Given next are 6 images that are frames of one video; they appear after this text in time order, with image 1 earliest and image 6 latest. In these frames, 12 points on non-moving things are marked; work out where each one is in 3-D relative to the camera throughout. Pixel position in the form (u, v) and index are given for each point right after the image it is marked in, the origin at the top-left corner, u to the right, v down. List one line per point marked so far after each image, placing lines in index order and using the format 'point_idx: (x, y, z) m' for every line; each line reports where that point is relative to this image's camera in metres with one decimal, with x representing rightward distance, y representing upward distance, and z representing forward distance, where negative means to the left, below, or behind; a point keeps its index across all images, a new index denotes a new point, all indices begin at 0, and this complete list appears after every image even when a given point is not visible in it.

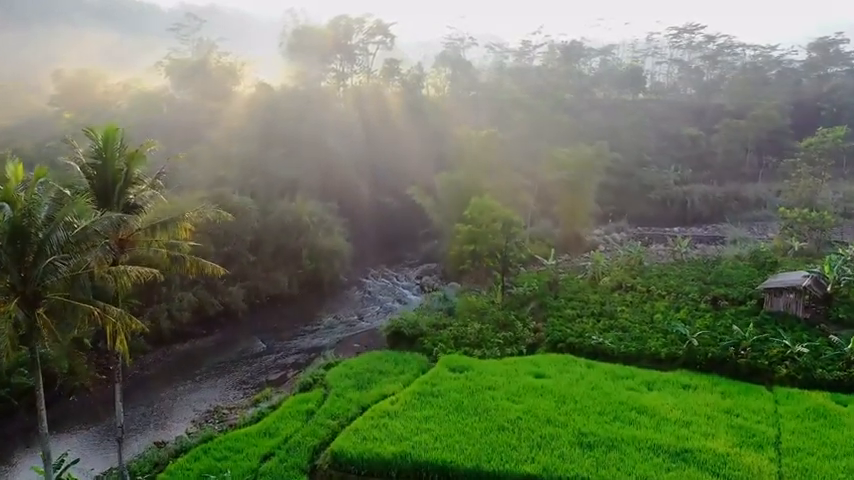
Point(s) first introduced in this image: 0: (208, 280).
0: (-7.5, -1.3, +19.3) m
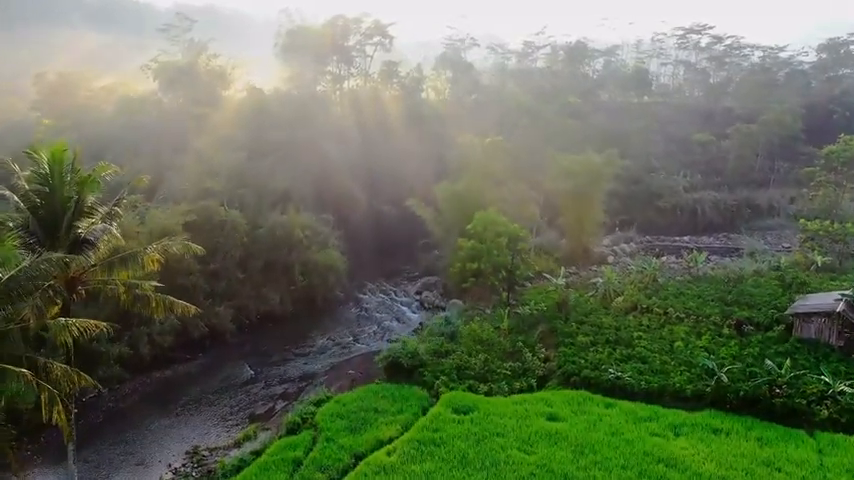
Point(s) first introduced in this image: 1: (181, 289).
0: (-7.5, -1.9, +18.0) m
1: (-7.8, -1.5, +17.8) m
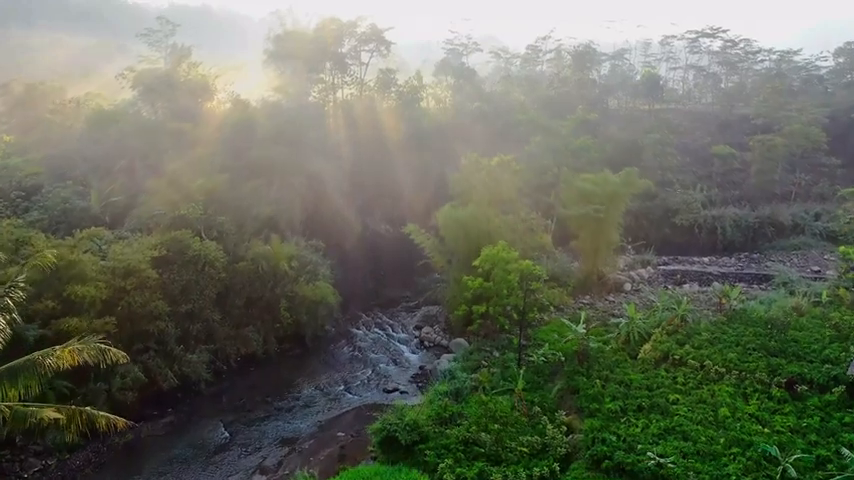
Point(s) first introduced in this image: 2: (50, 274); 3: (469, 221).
0: (-7.5, -3.0, +15.8) m
1: (-7.7, -2.6, +15.6) m
2: (-9.5, -0.8, +14.3) m
3: (+1.4, +0.6, +18.5) m
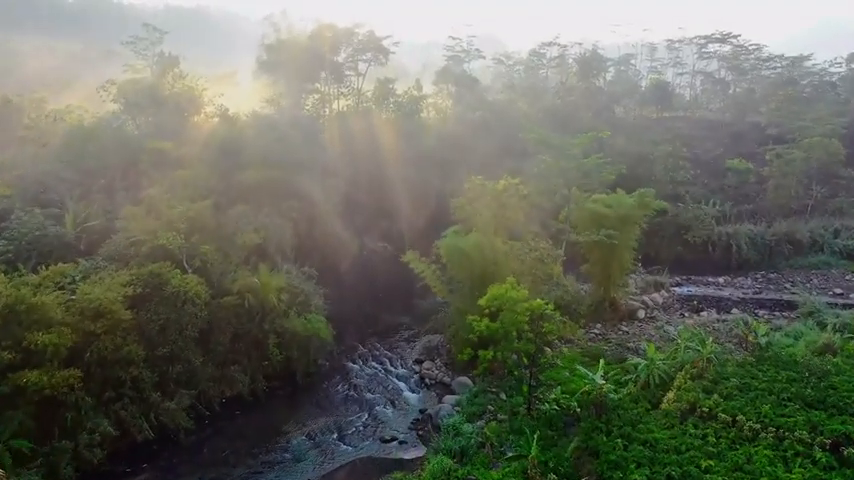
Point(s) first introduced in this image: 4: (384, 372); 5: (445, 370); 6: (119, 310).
0: (-7.4, -3.9, +14.3) m
1: (-7.7, -3.6, +14.2) m
2: (-9.5, -1.8, +12.8) m
3: (+1.4, -0.3, +17.0) m
4: (-1.4, -4.4, +18.9) m
5: (+0.6, -4.2, +18.4) m
6: (-7.7, -1.8, +14.1) m
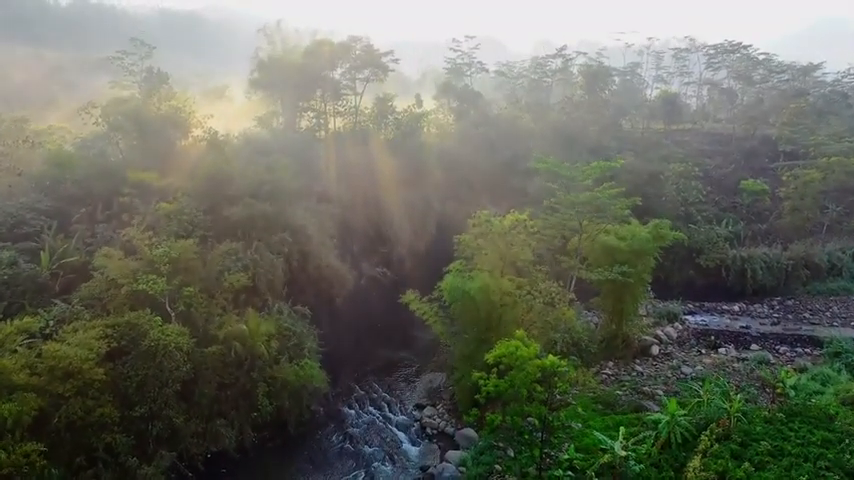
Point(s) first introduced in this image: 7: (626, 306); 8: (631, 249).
0: (-7.4, -5.1, +13.1) m
1: (-7.7, -4.7, +12.9) m
2: (-9.5, -3.0, +11.5) m
3: (+1.5, -1.5, +15.8) m
4: (-1.4, -5.6, +17.7) m
5: (+0.6, -5.4, +17.2) m
6: (-7.7, -2.9, +12.9) m
7: (+6.9, -2.3, +19.6) m
8: (+6.7, -0.3, +18.8) m
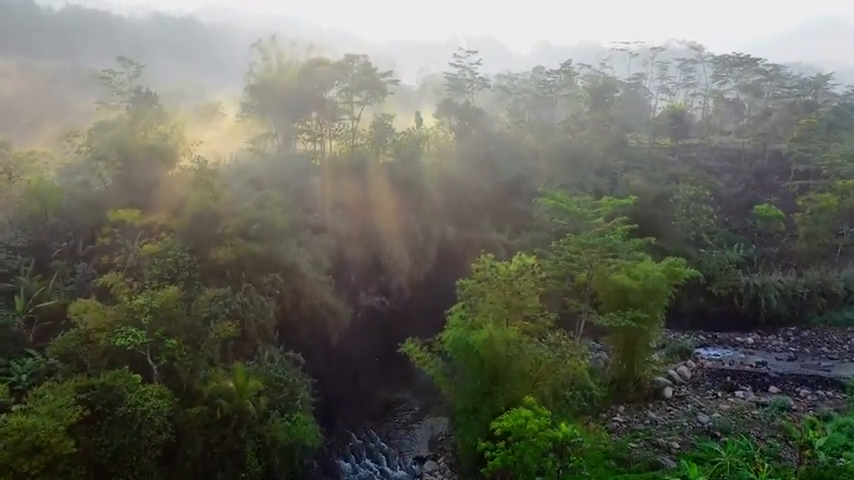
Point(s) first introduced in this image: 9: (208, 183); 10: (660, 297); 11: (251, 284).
0: (-7.4, -6.4, +12.0) m
1: (-7.6, -6.0, +11.8) m
2: (-9.4, -4.3, +10.4) m
3: (+1.5, -2.8, +14.7) m
4: (-1.4, -6.9, +16.5) m
5: (+0.6, -6.7, +16.1) m
6: (-7.7, -4.2, +11.8) m
7: (+6.9, -3.6, +18.5) m
8: (+6.8, -1.6, +17.7) m
9: (-7.8, +2.1, +20.0) m
10: (+7.4, -1.9, +18.0) m
11: (-5.7, -1.3, +18.2) m
